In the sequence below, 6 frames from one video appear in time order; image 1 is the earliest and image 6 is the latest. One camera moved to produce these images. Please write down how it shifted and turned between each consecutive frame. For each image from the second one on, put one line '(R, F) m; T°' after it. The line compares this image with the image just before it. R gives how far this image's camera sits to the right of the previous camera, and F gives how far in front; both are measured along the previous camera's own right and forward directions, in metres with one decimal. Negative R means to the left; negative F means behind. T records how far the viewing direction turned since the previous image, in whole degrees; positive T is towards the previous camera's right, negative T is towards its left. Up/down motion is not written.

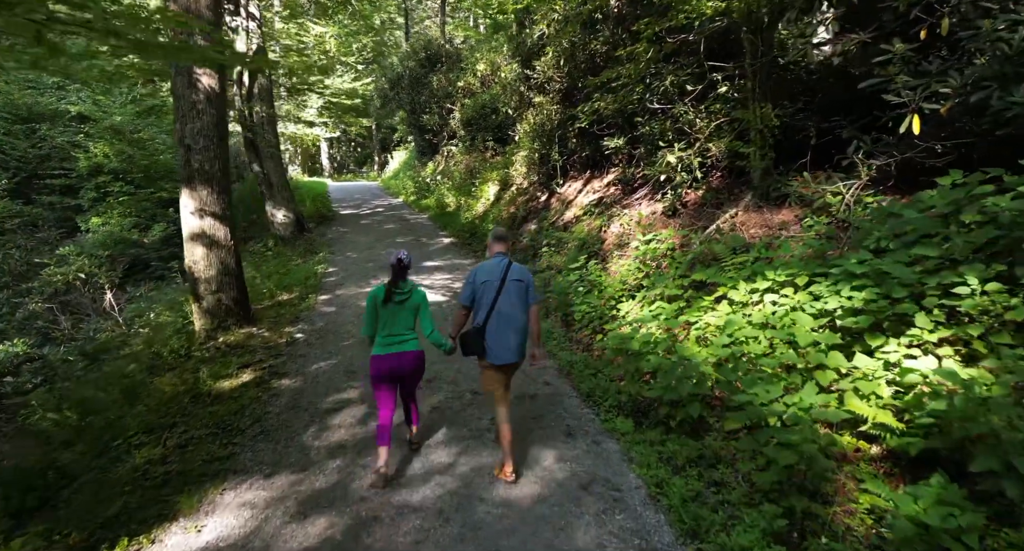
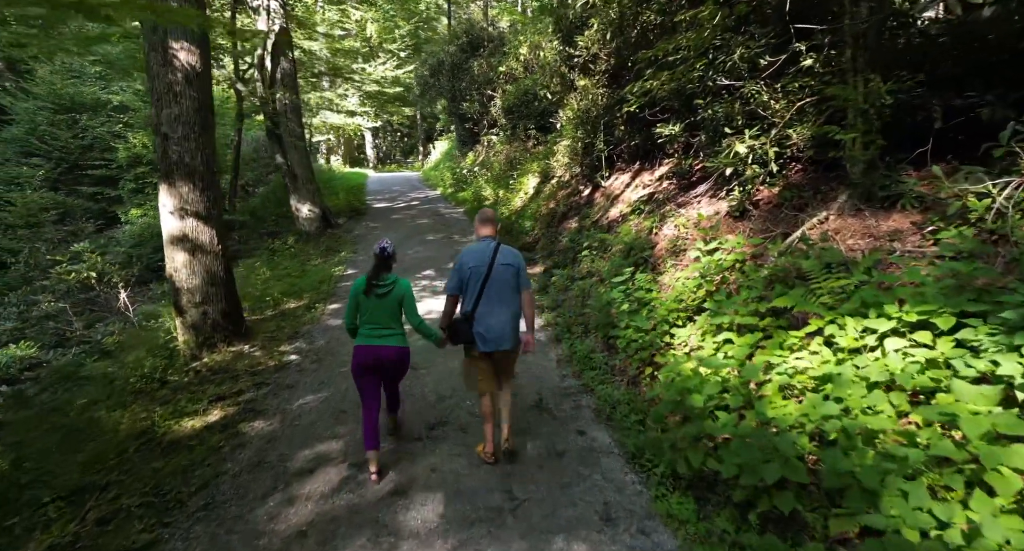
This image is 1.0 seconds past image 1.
(+0.1, +1.1) m; -5°
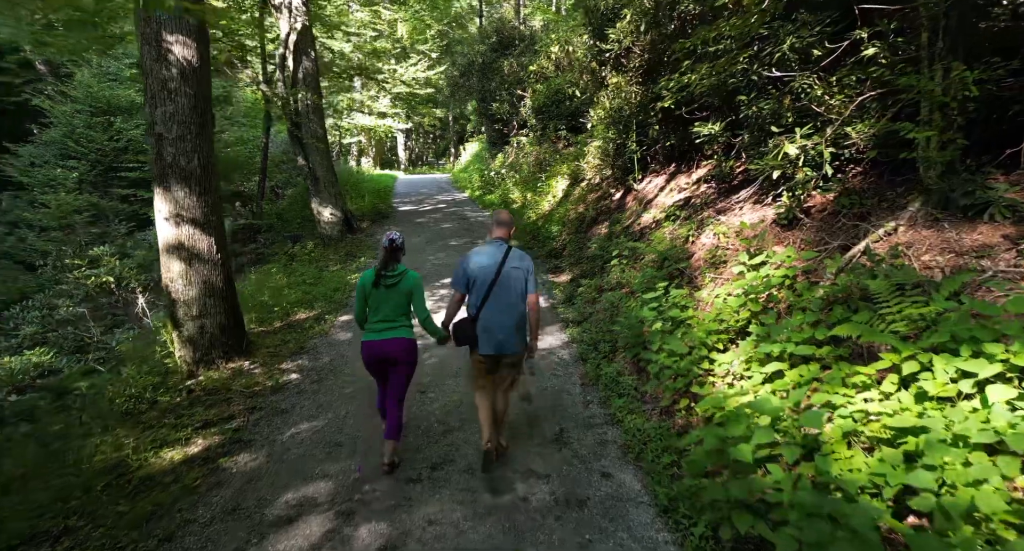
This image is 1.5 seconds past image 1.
(+0.1, +0.5) m; -3°
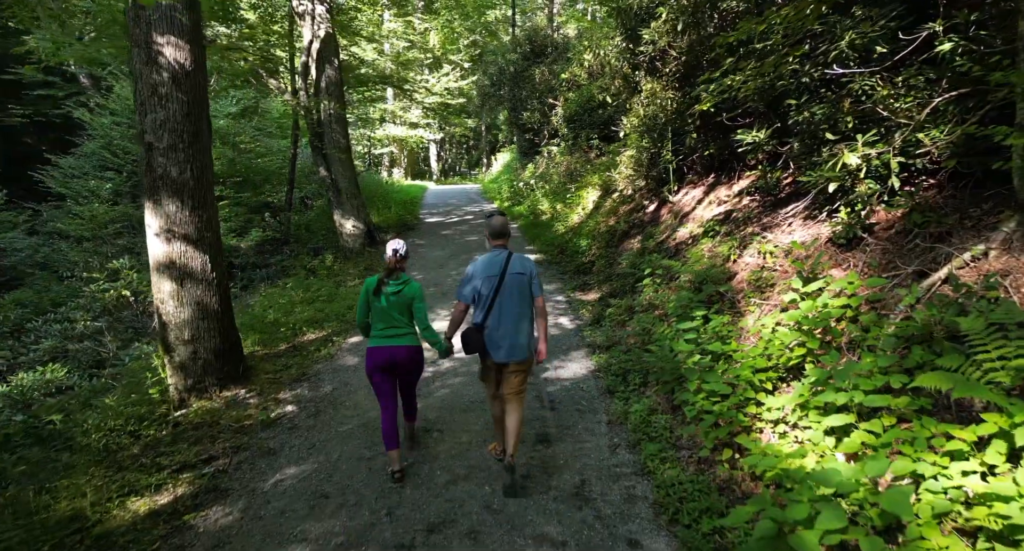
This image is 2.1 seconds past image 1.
(+0.1, +0.6) m; -3°
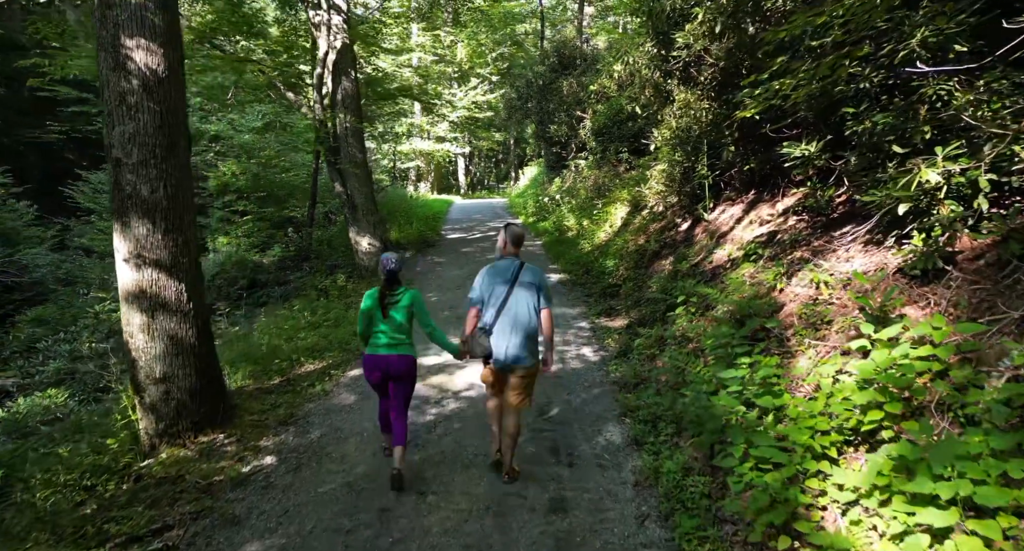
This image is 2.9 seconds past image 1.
(+0.1, +0.7) m; -3°
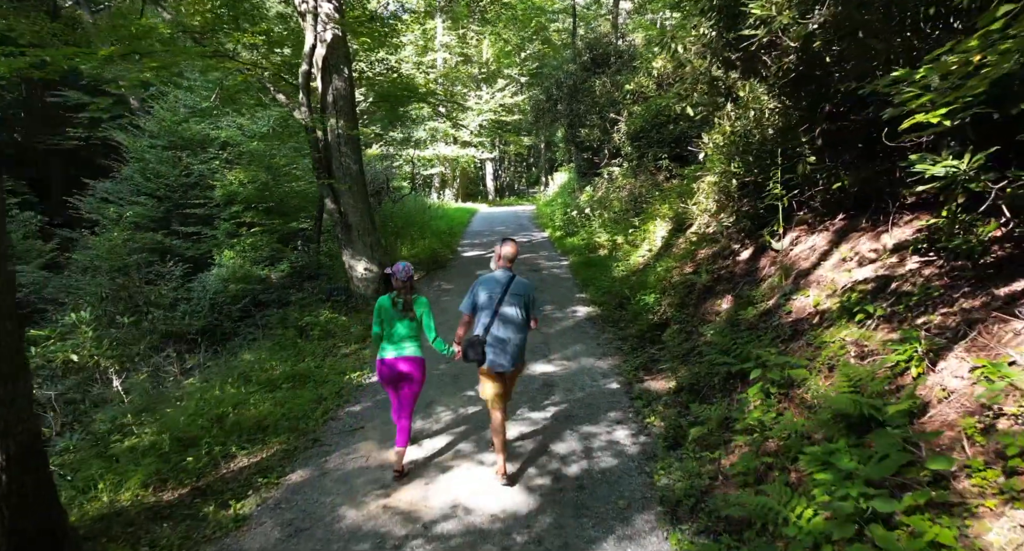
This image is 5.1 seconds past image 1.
(+0.2, +1.8) m; -3°
